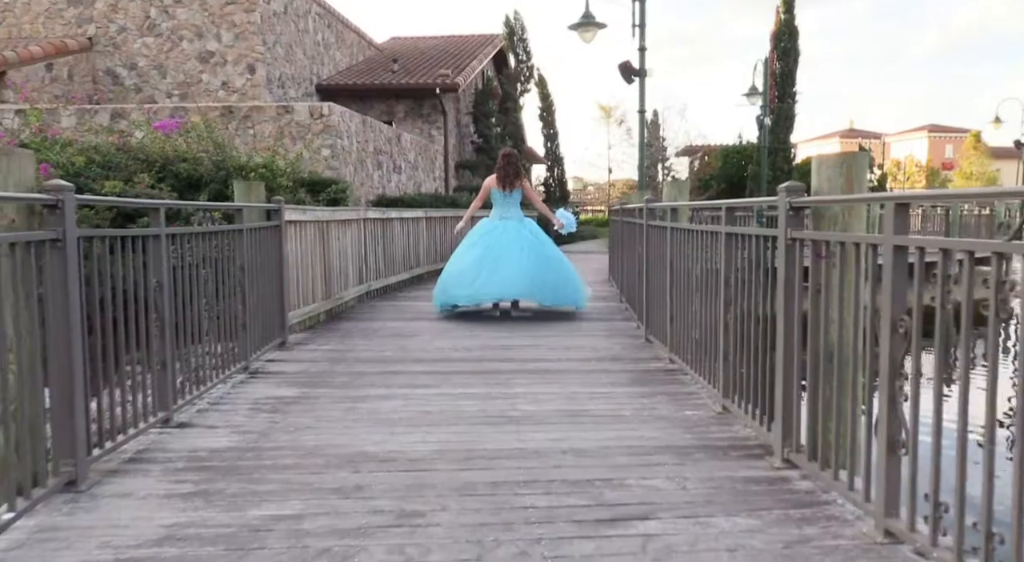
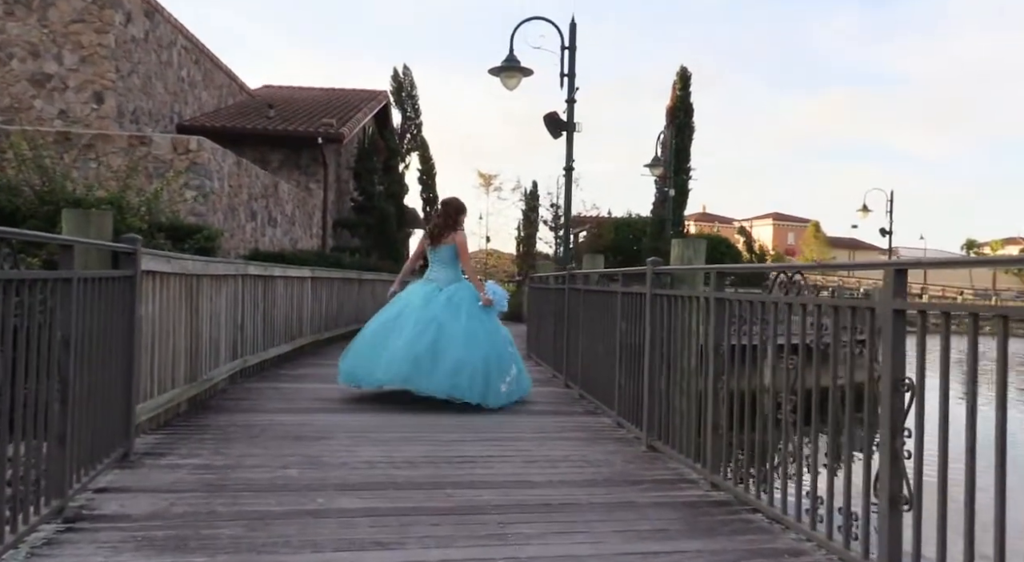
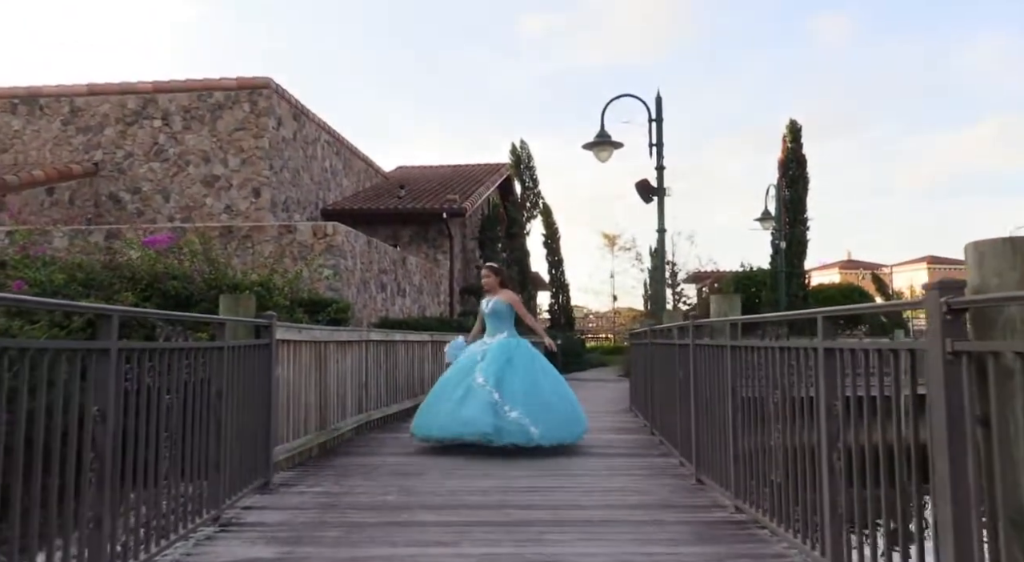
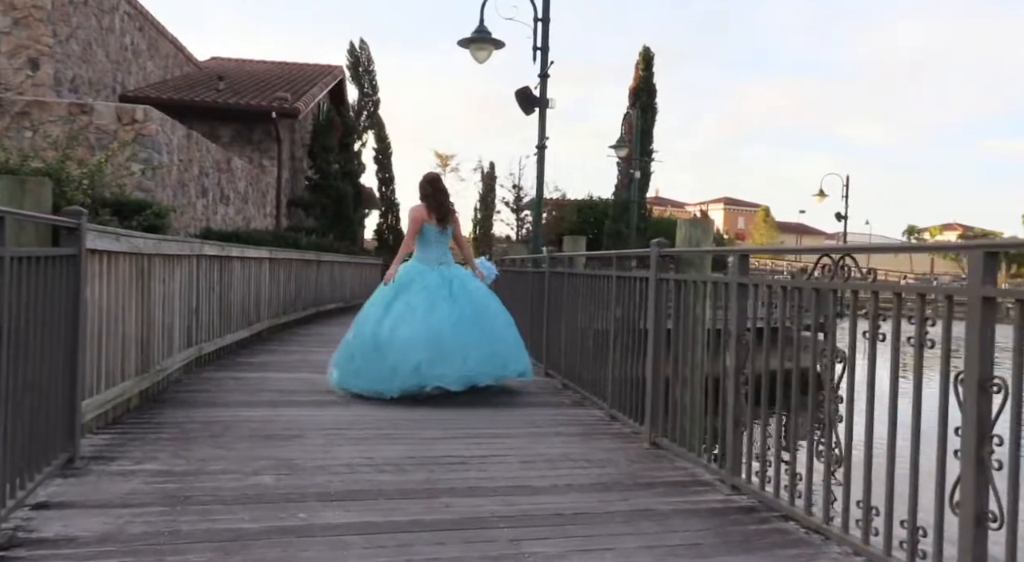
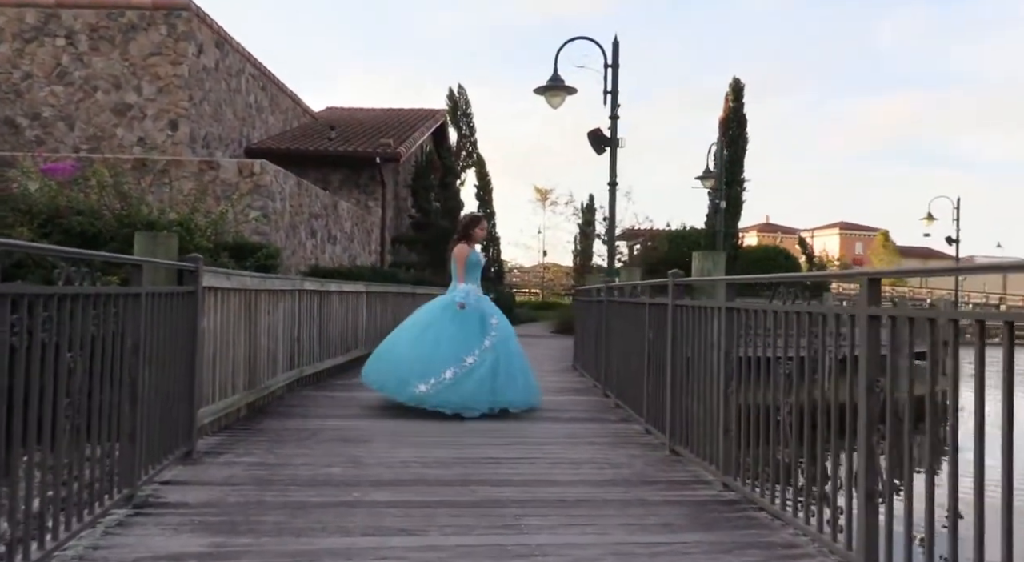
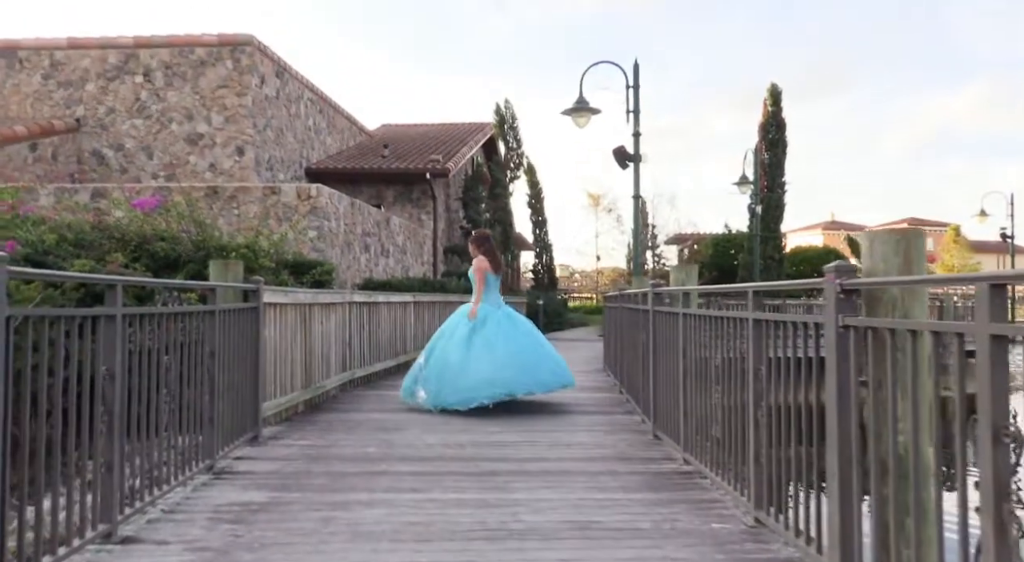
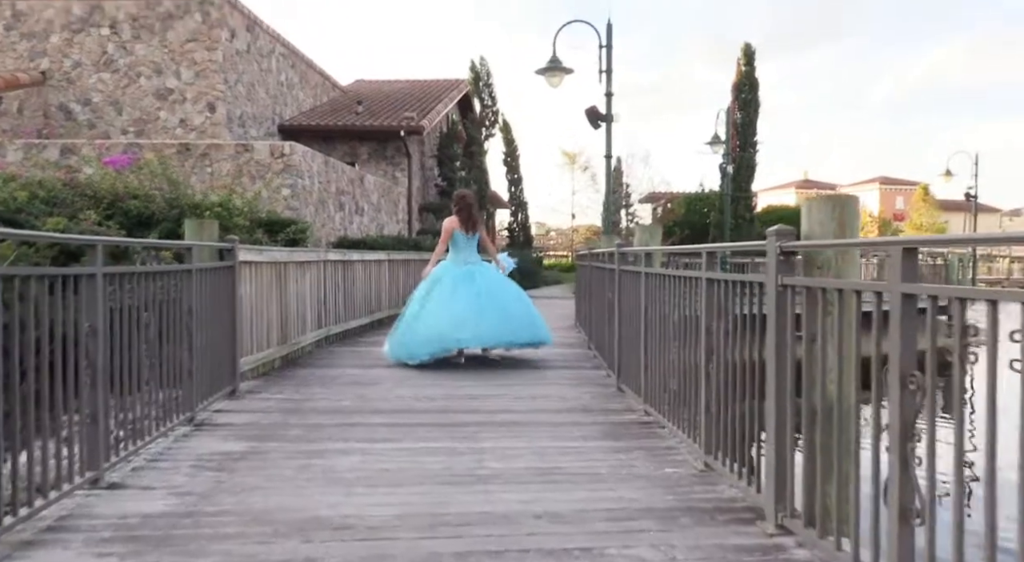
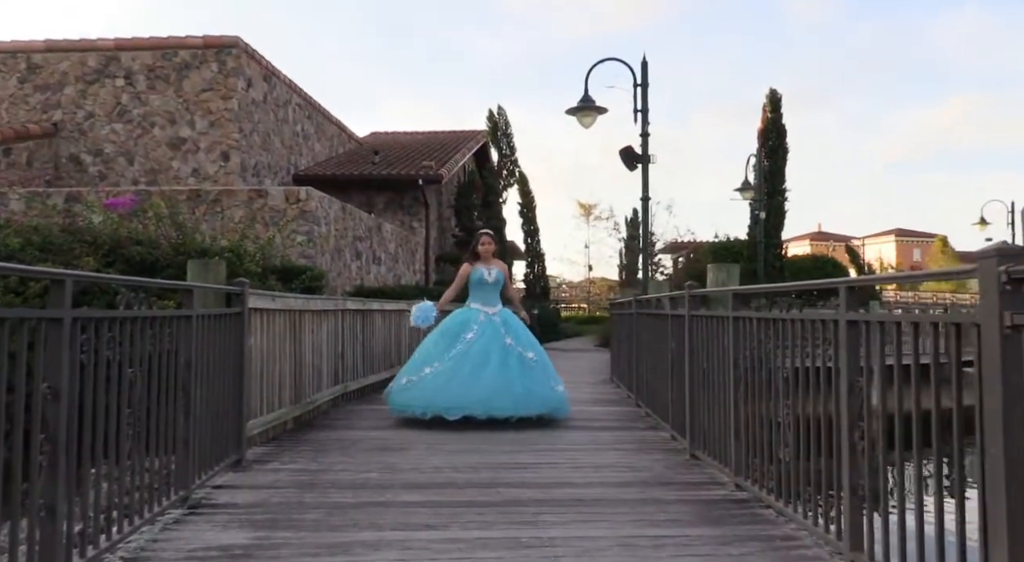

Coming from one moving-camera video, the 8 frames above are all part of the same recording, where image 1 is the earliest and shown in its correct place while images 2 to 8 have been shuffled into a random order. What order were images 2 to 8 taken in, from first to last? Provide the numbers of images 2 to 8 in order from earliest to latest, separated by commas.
7, 6, 3, 8, 5, 2, 4
